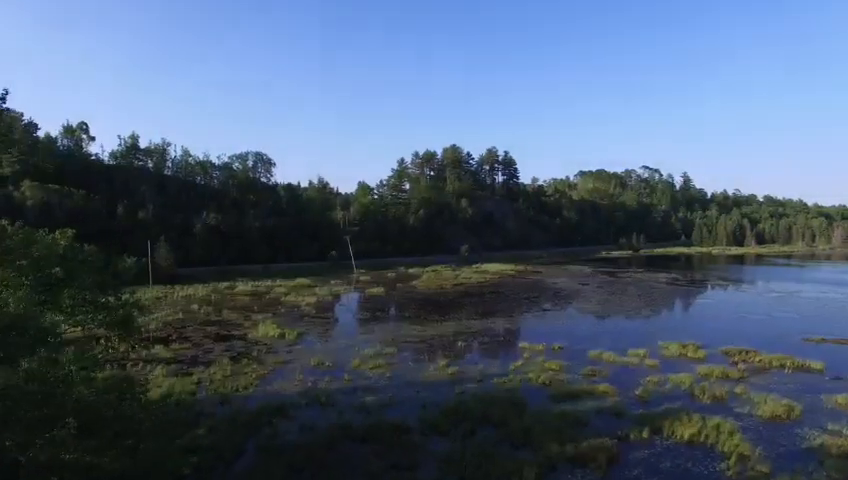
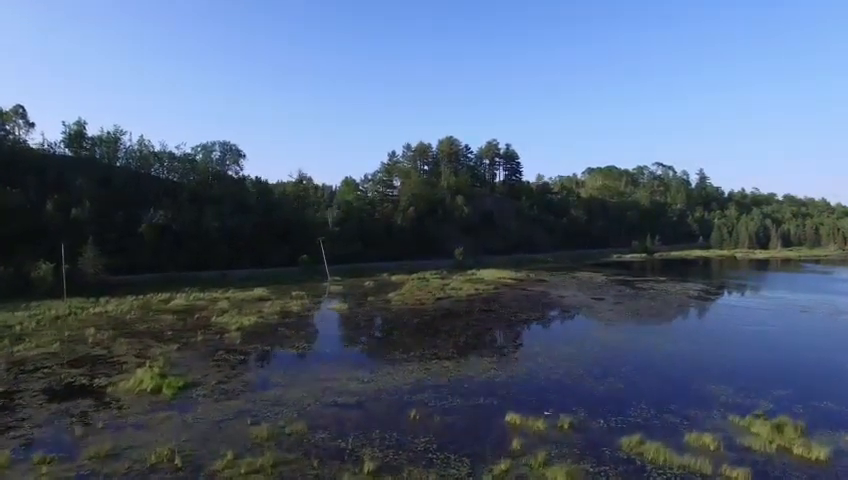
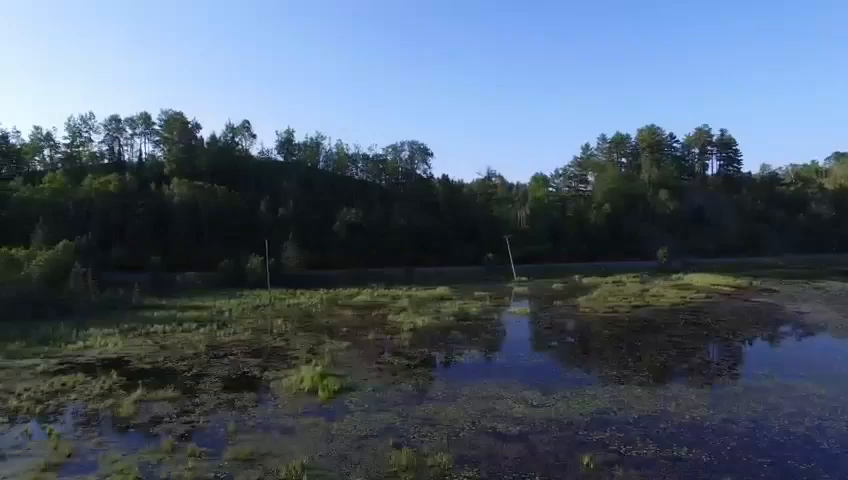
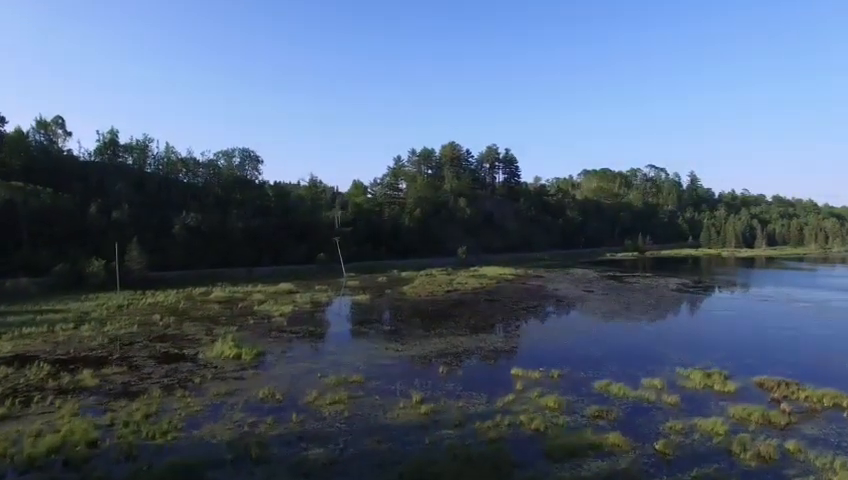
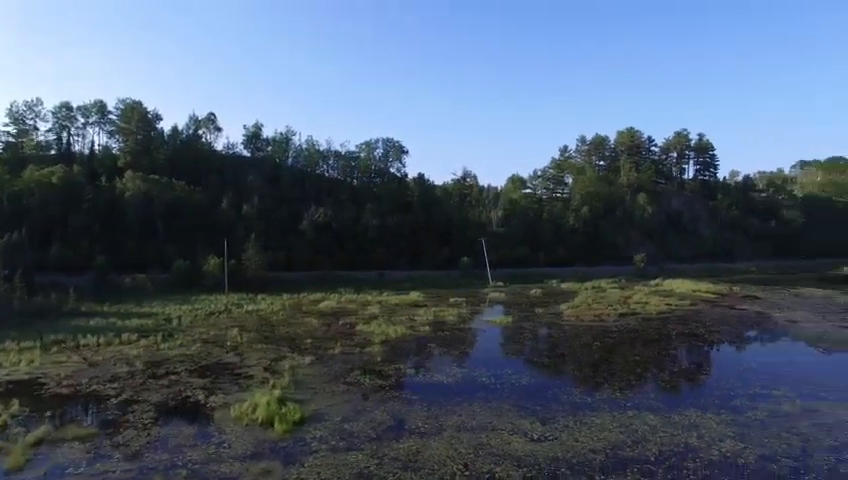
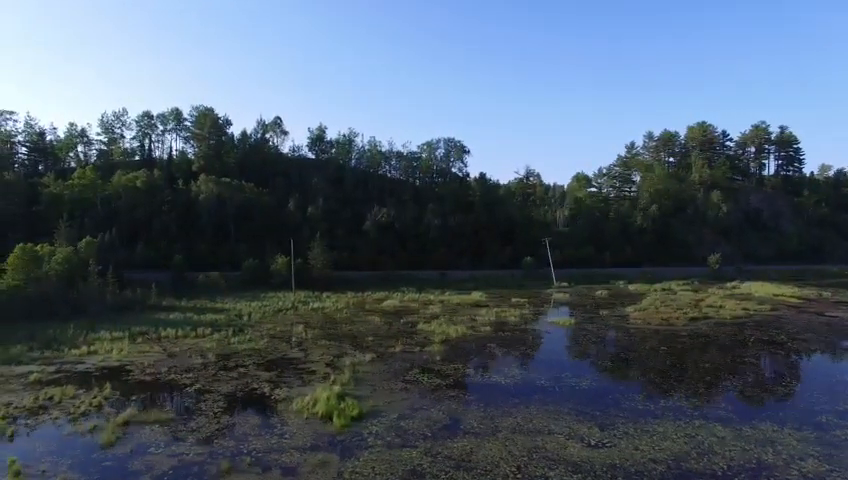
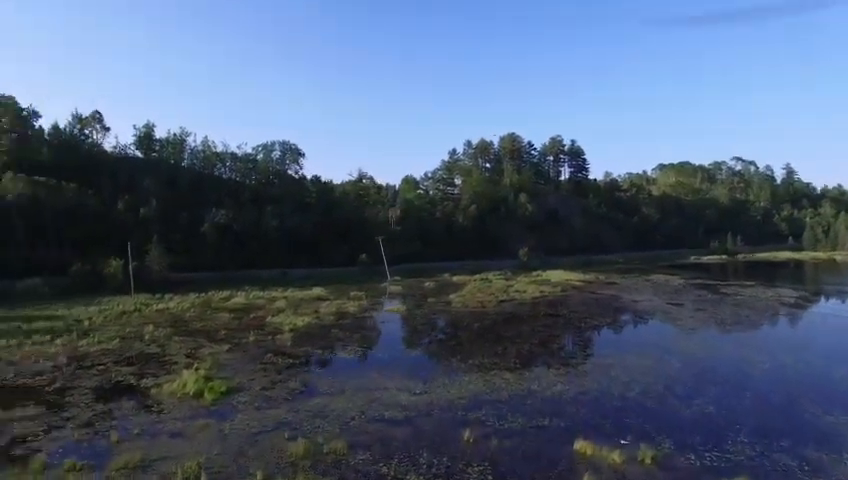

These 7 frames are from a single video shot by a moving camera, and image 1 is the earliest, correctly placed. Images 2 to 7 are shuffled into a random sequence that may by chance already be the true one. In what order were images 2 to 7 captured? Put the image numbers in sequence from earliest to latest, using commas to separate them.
4, 2, 7, 3, 6, 5
